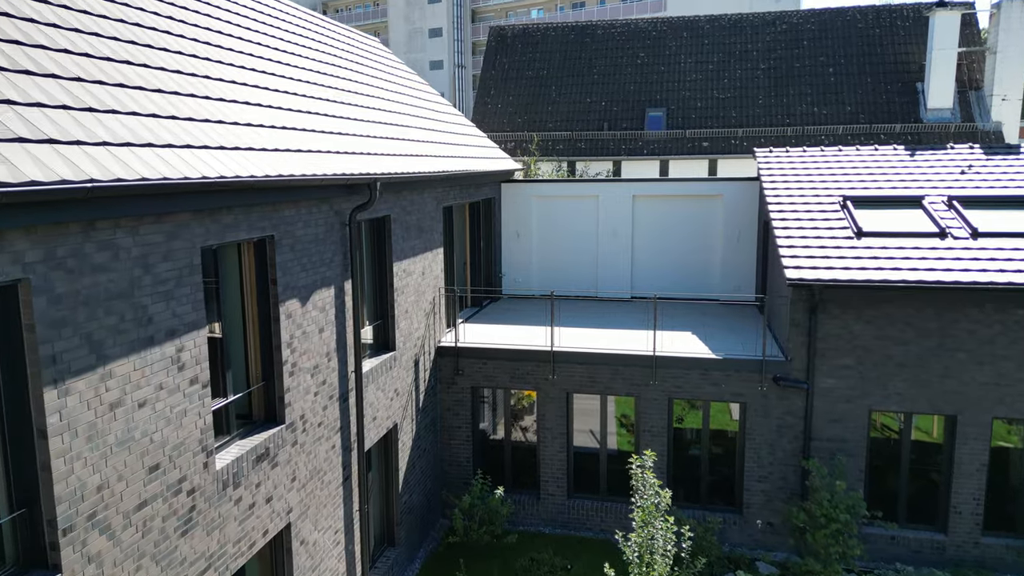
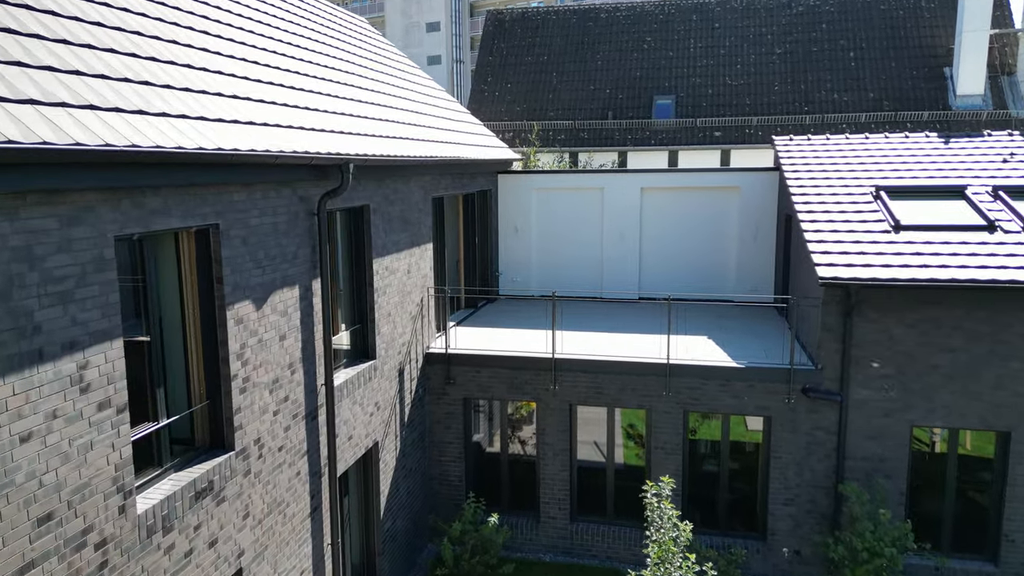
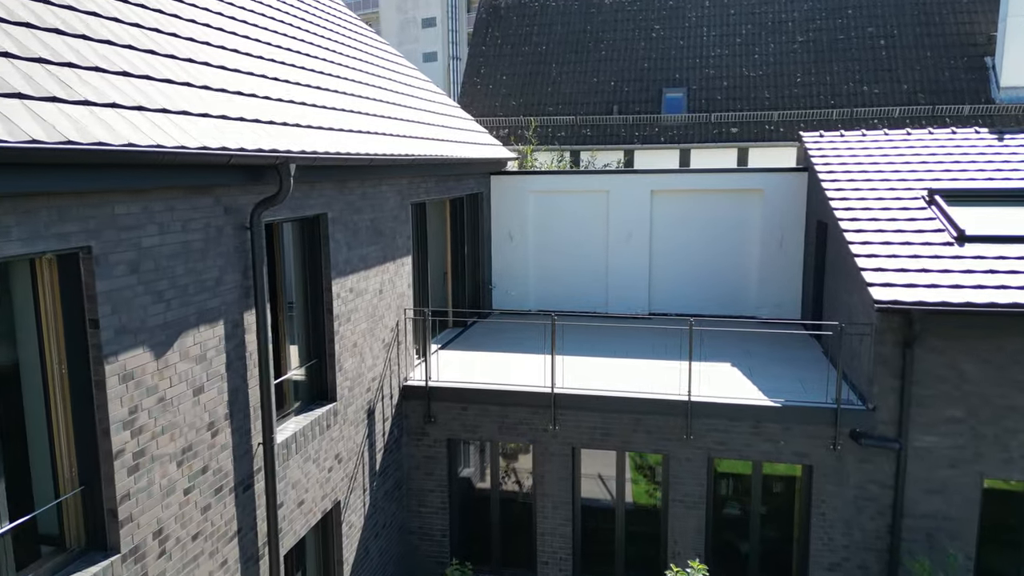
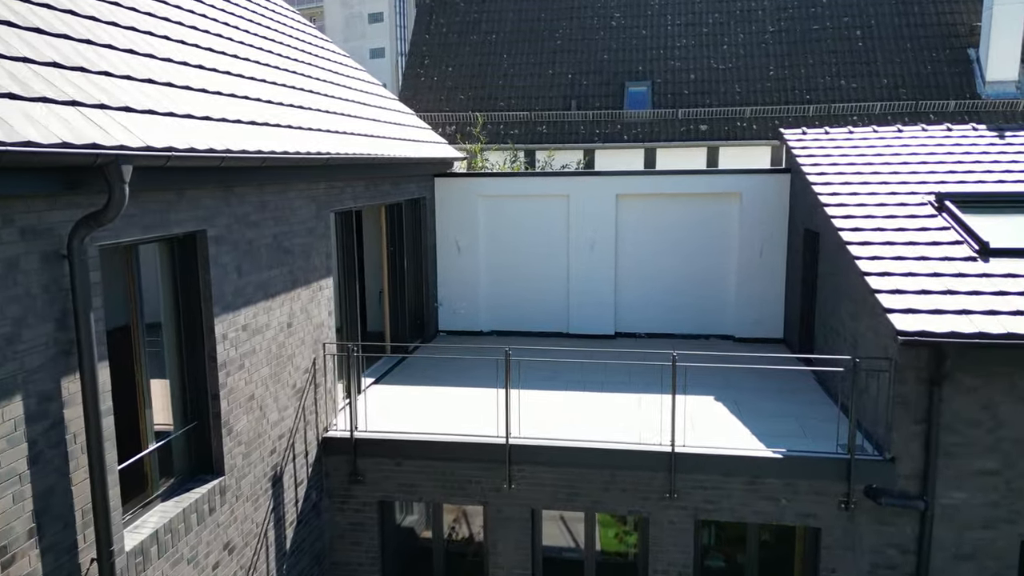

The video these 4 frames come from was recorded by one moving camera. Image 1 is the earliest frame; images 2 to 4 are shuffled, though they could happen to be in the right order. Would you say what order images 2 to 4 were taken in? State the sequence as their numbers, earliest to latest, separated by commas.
2, 3, 4
